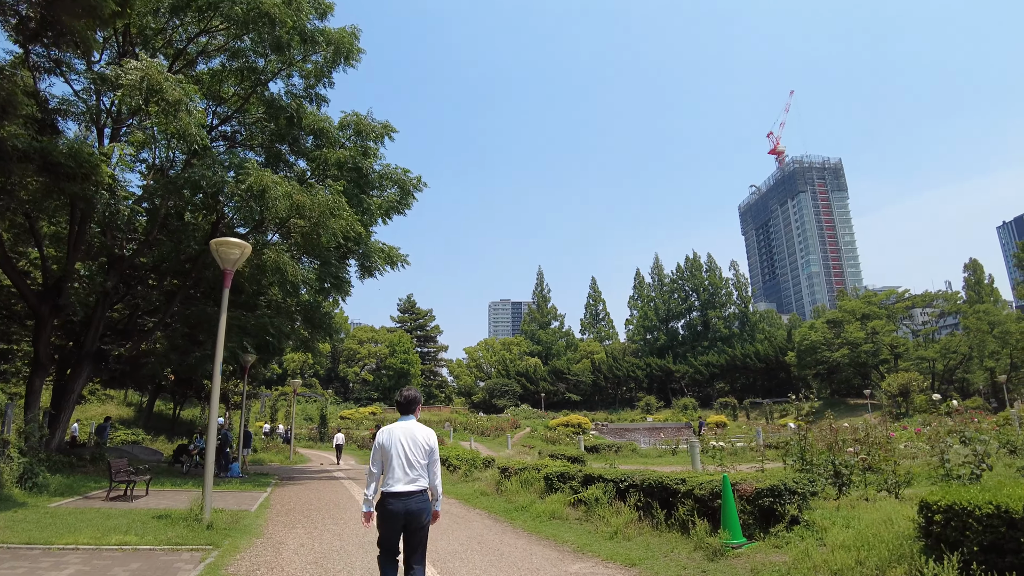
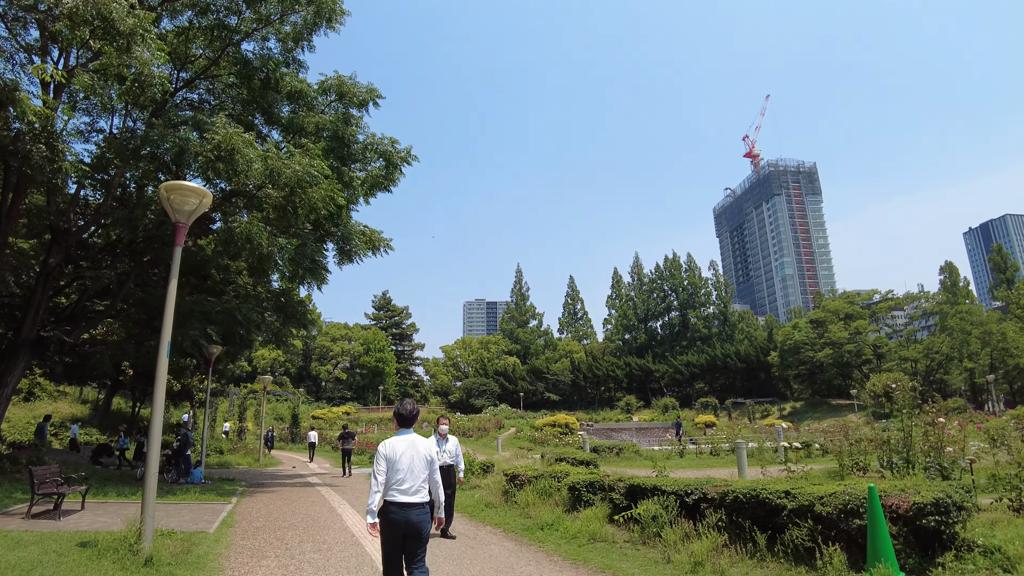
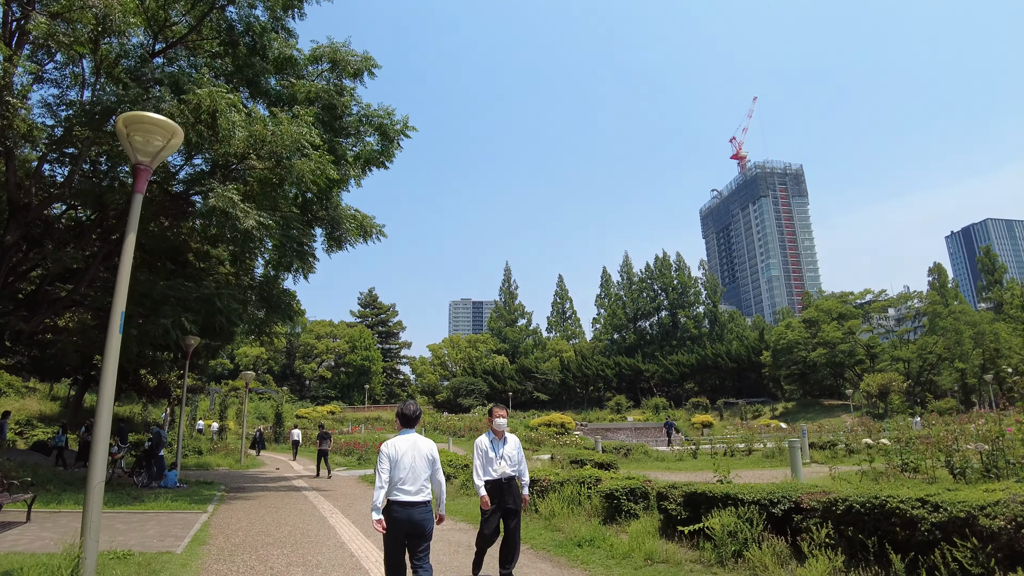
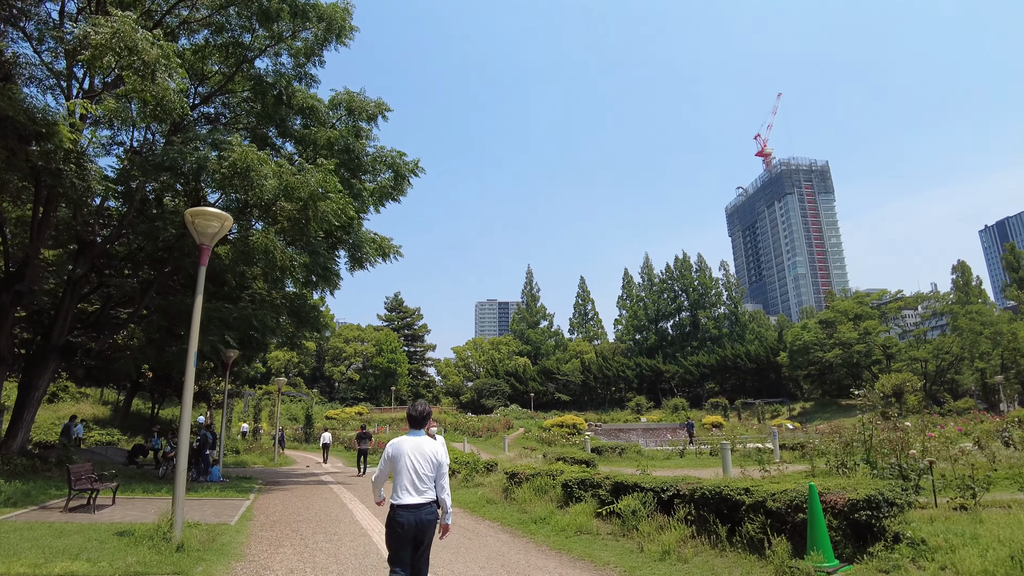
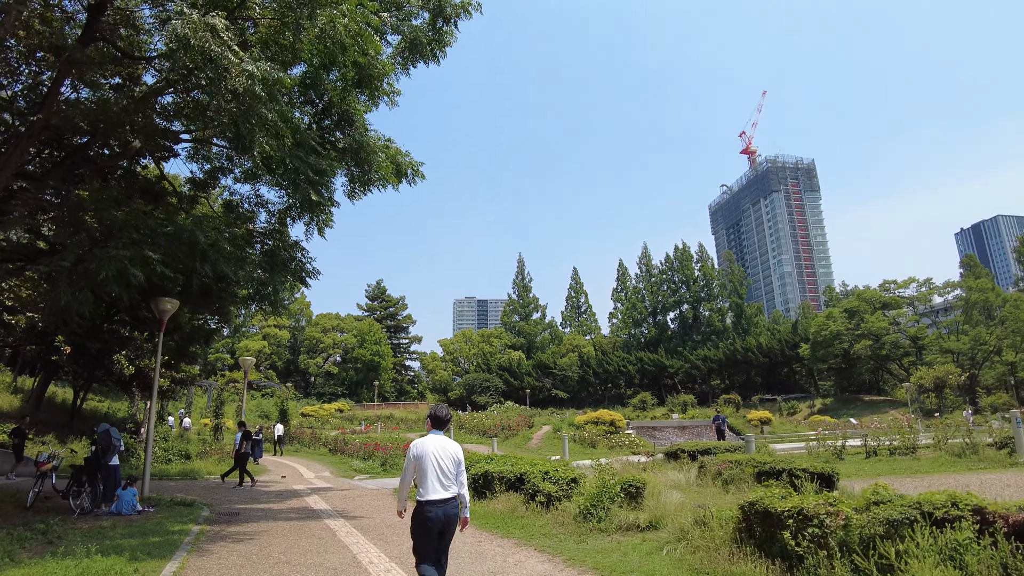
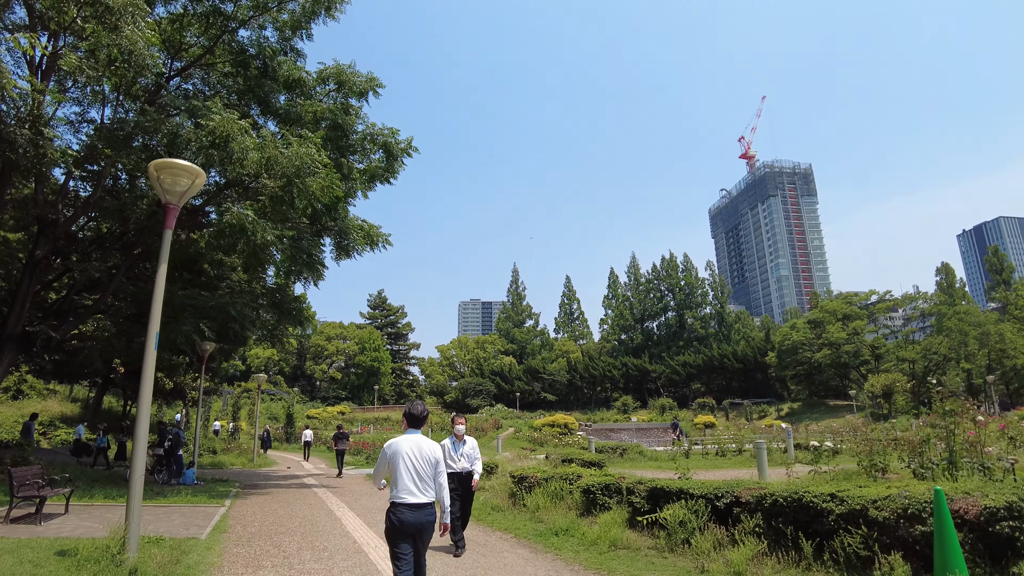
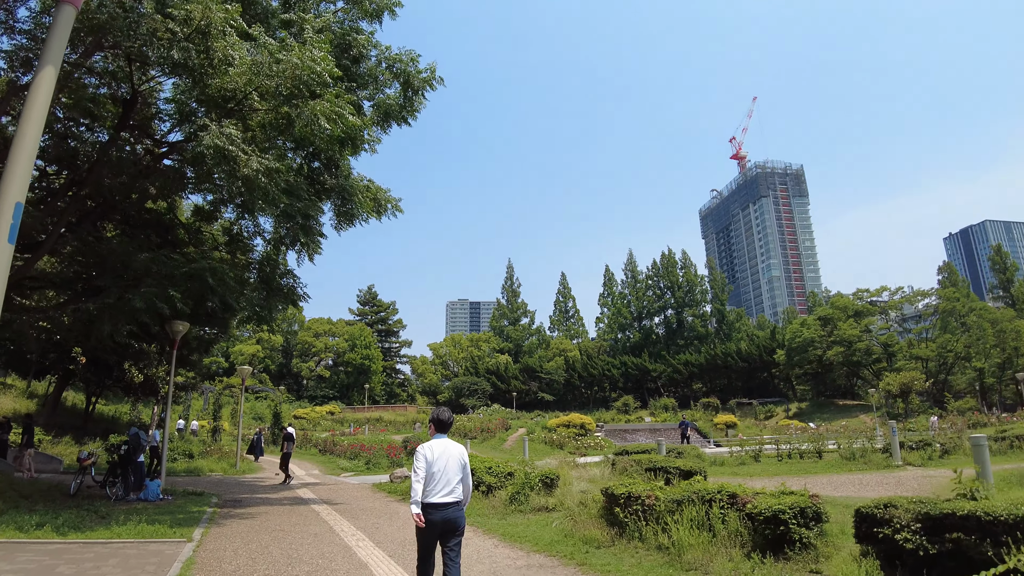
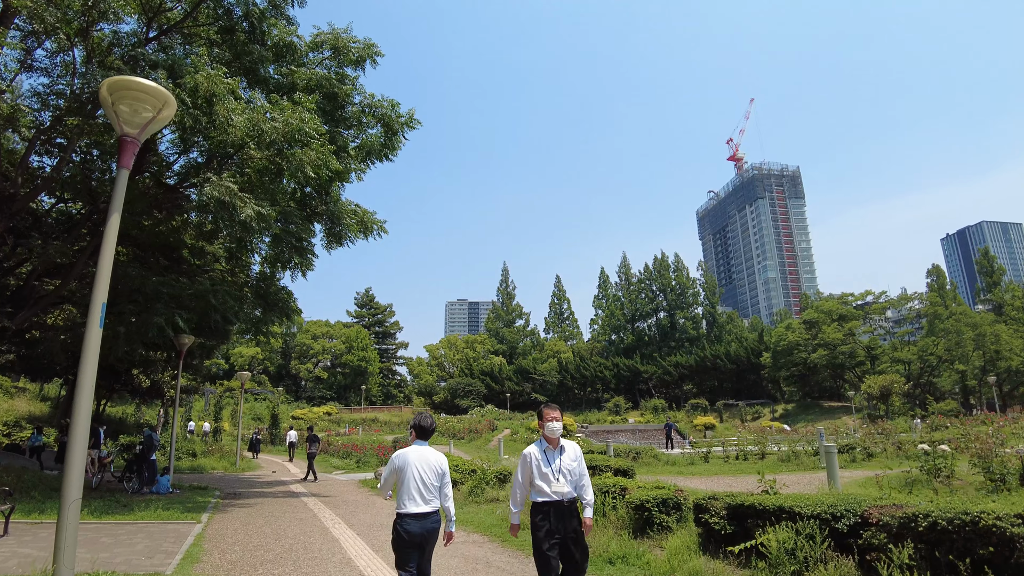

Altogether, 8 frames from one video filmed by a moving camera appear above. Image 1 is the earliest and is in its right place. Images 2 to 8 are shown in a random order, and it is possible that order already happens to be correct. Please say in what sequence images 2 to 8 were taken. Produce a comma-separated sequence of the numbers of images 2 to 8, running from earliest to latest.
4, 2, 6, 3, 8, 7, 5
